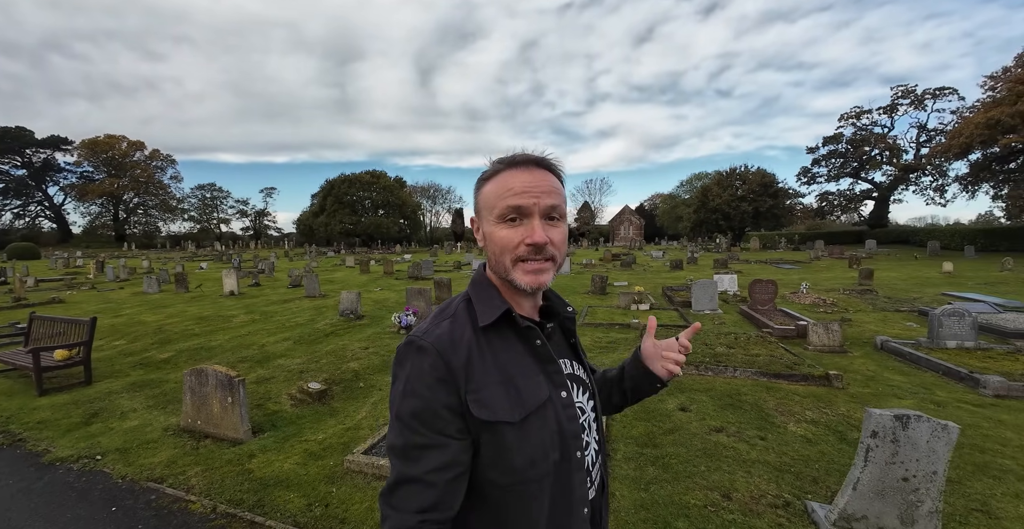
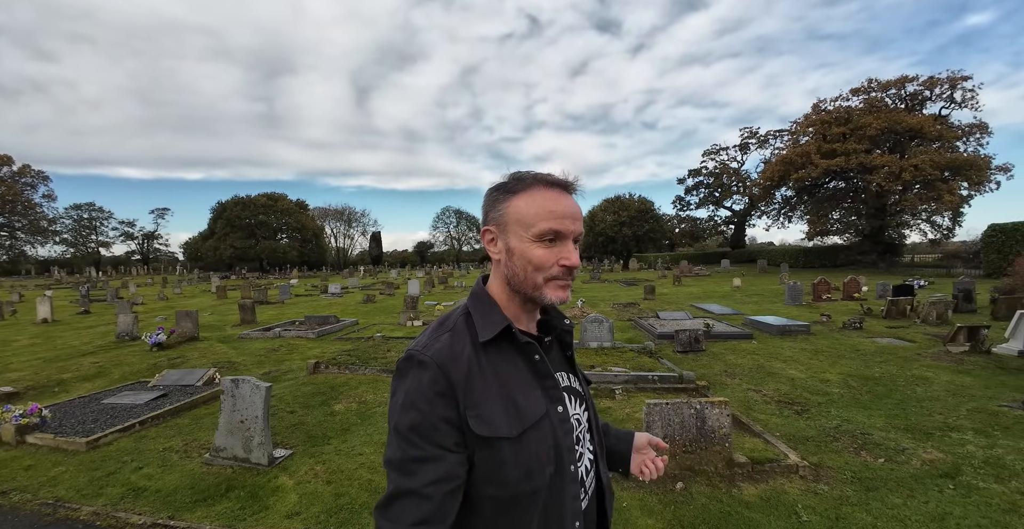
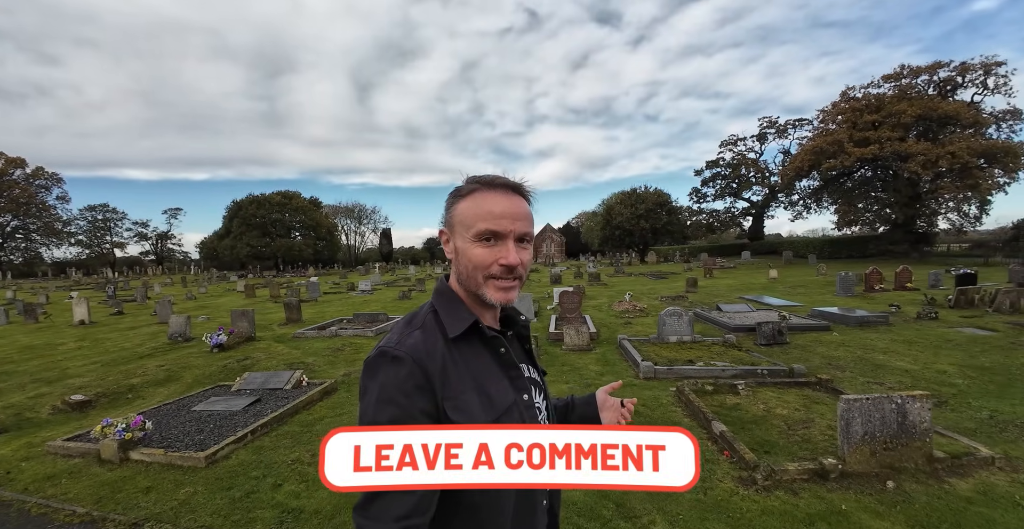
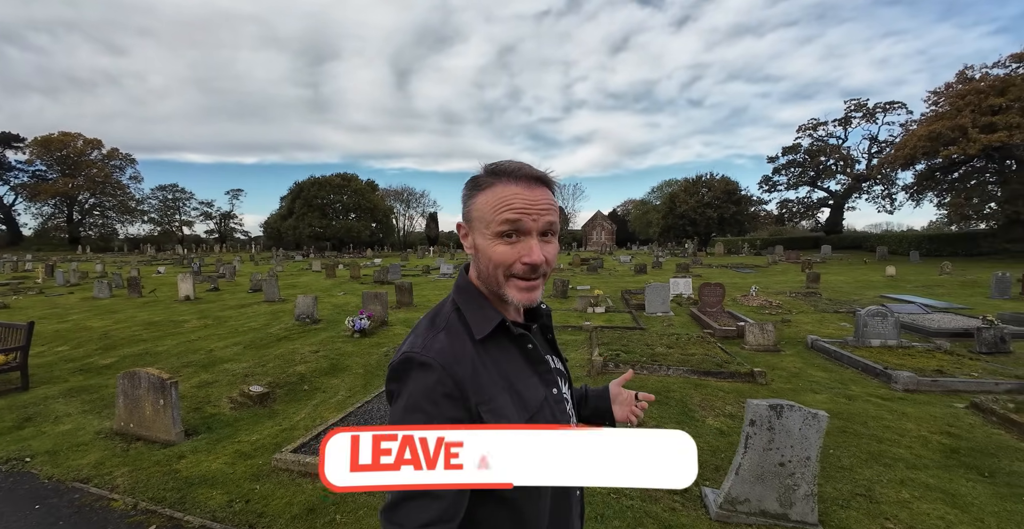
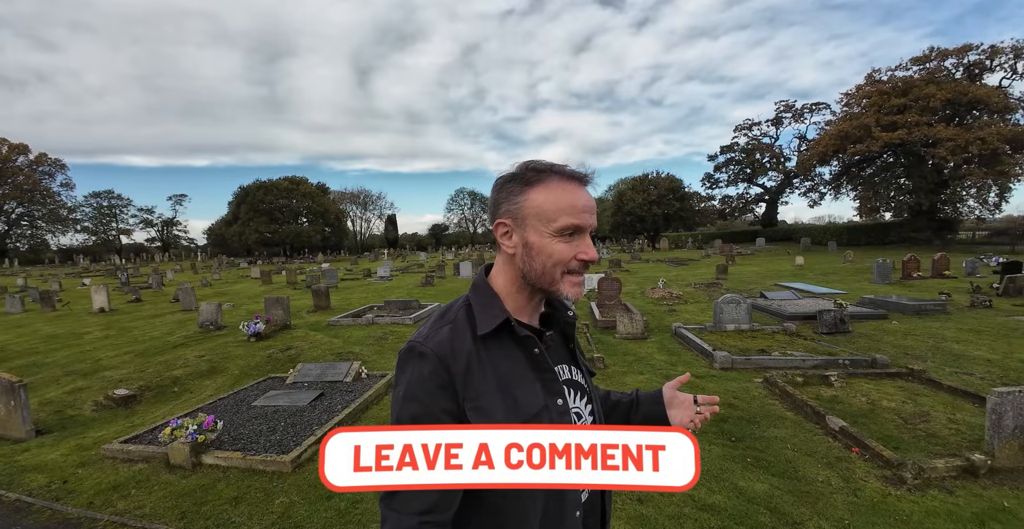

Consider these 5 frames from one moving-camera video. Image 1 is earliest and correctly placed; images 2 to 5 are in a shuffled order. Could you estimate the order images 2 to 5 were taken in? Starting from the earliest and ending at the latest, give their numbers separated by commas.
4, 5, 3, 2
